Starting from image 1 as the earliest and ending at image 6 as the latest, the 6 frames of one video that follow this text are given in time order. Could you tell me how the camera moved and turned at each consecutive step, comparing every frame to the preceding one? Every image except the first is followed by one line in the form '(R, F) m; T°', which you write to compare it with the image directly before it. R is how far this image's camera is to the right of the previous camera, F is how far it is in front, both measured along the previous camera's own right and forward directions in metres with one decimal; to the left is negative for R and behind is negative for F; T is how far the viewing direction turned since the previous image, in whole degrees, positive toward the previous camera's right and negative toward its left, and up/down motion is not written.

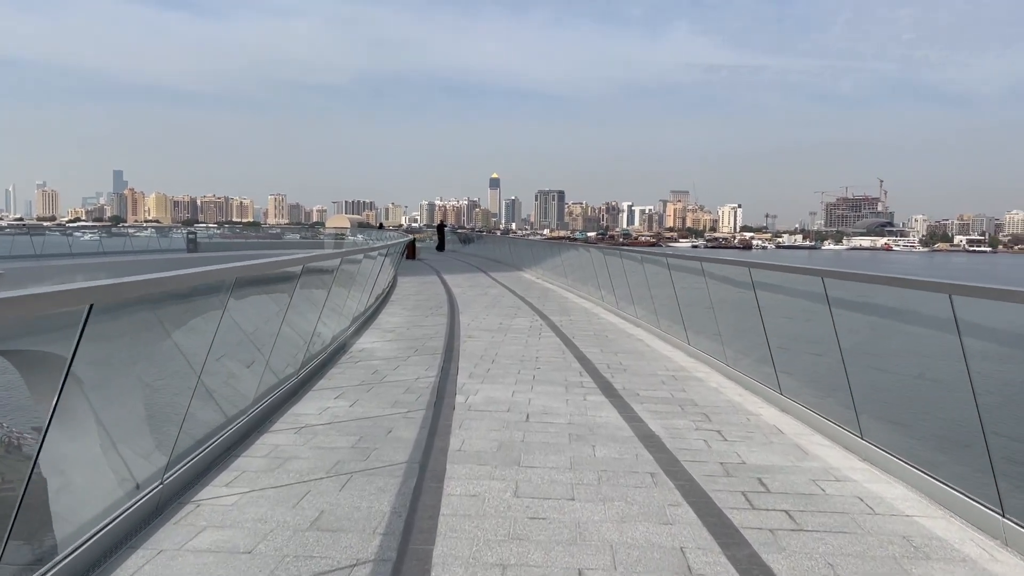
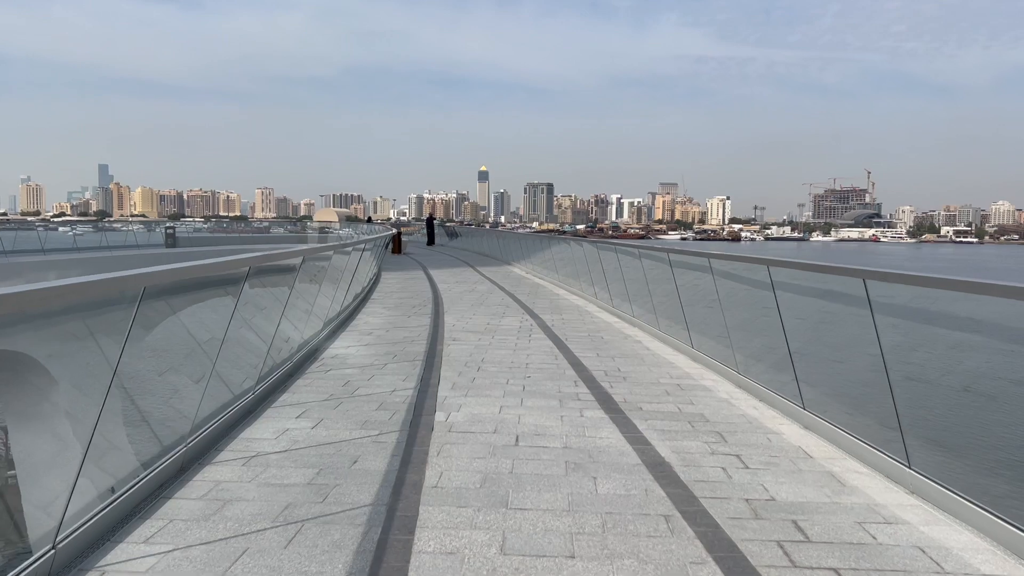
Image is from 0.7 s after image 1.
(0.0, +0.7) m; +1°
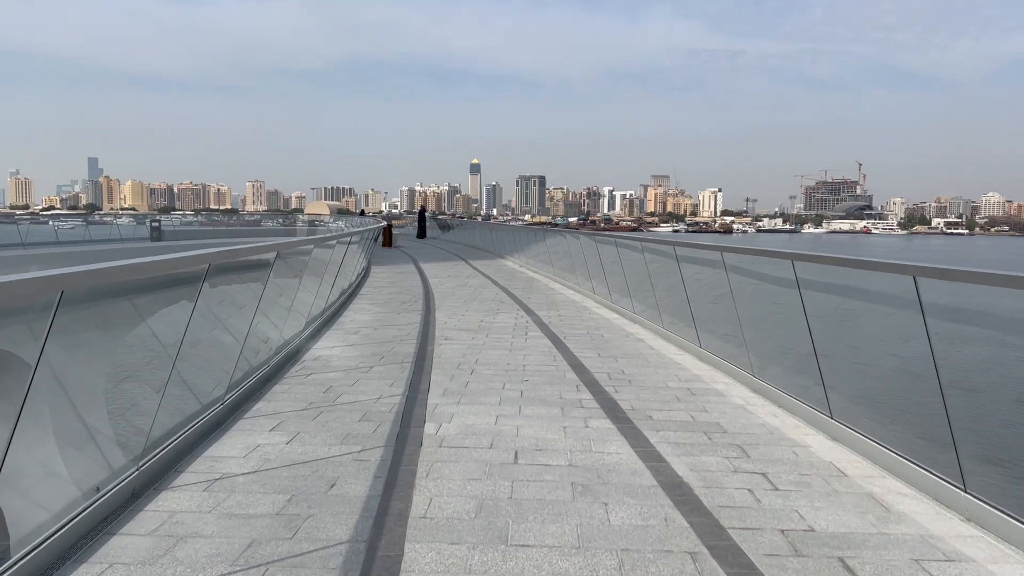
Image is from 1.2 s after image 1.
(0.0, +0.5) m; +1°
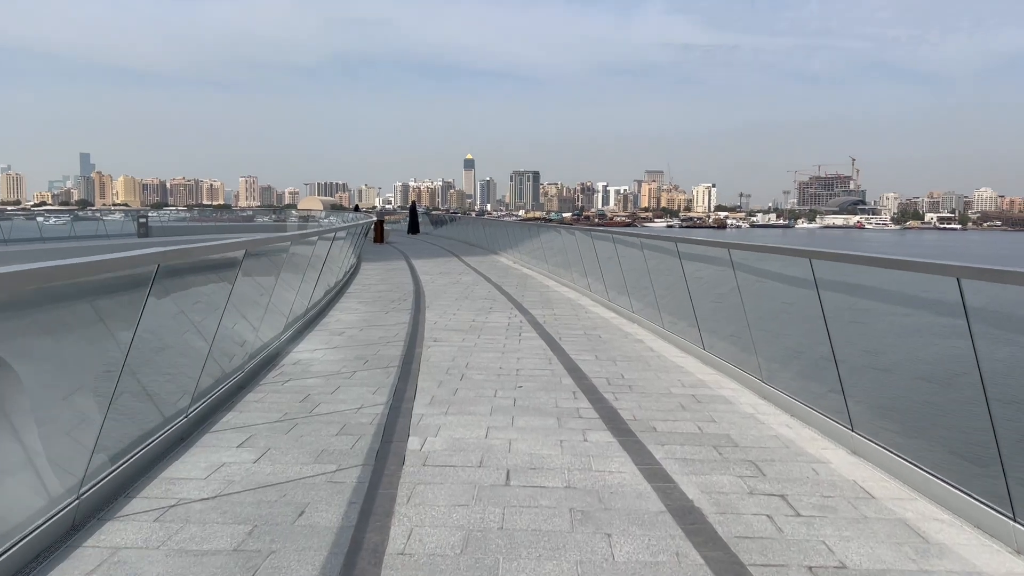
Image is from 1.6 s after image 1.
(0.0, +0.4) m; 0°
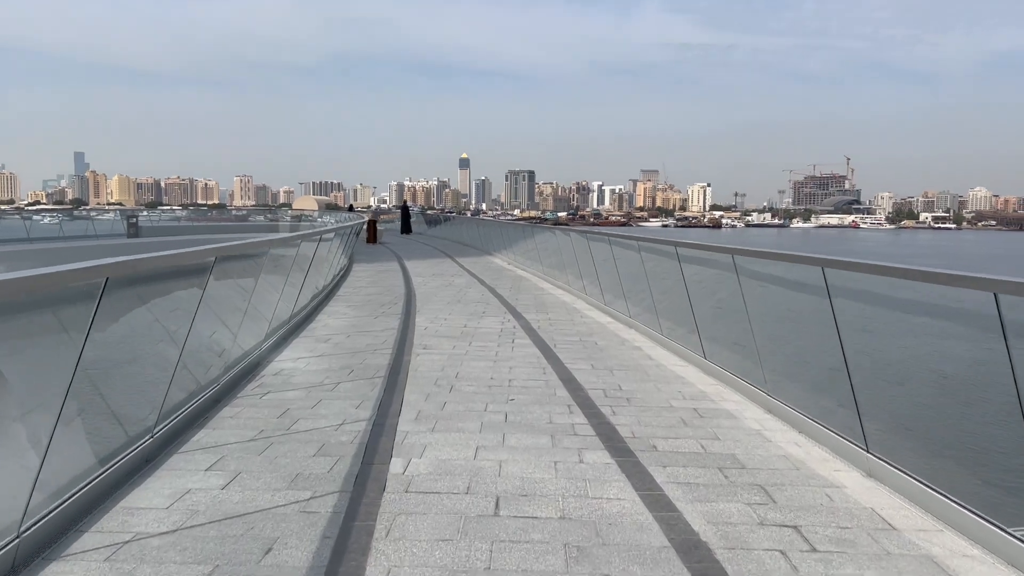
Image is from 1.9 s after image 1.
(0.0, +0.3) m; 0°
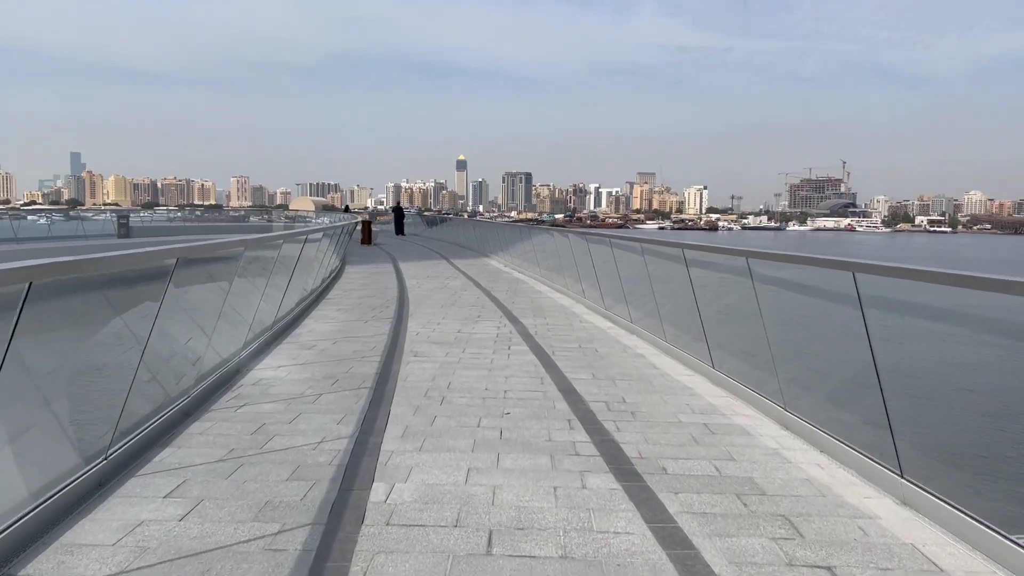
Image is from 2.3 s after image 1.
(0.0, +0.4) m; 0°
